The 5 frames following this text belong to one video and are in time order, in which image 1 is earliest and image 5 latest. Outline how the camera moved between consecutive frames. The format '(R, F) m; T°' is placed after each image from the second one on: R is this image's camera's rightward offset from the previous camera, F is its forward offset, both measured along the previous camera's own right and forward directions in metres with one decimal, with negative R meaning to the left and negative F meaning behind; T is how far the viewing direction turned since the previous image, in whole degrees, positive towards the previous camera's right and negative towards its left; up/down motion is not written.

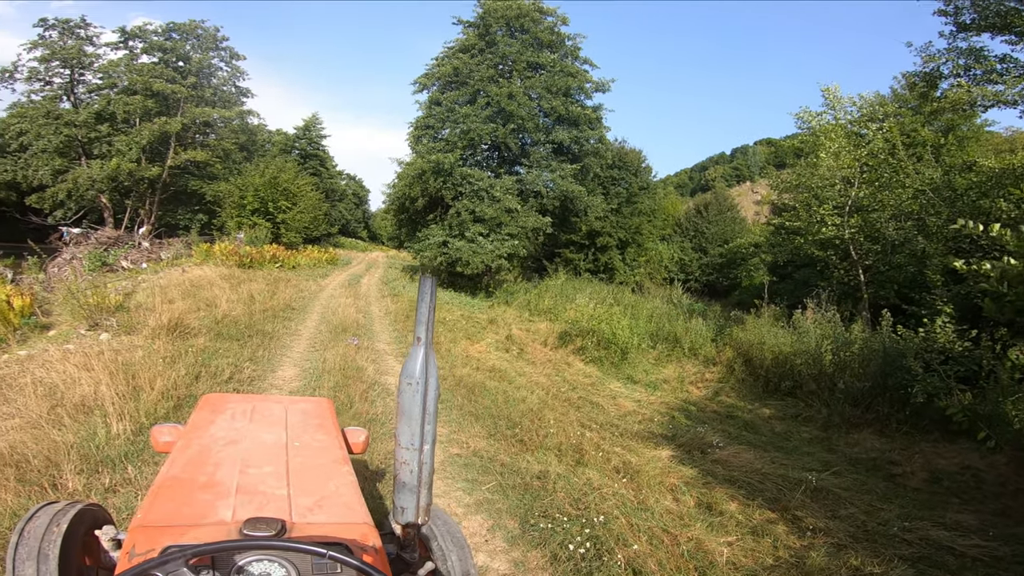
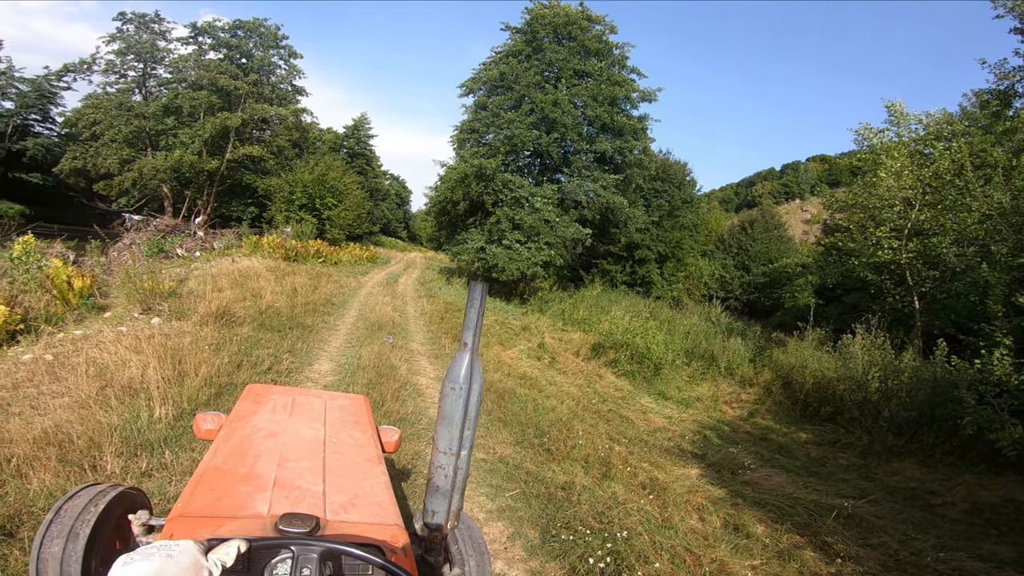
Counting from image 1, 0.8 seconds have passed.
(0.0, 0.0) m; -4°
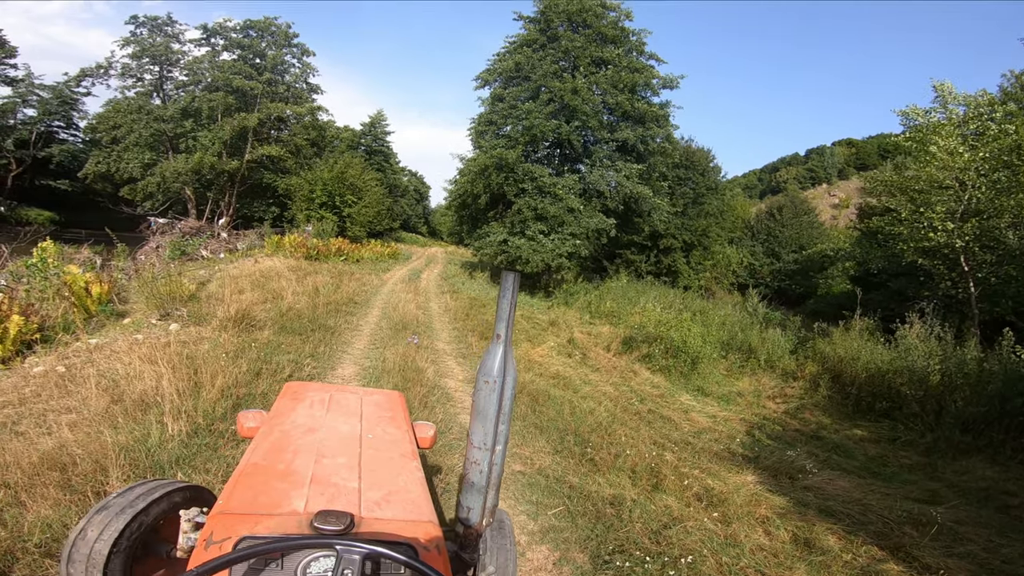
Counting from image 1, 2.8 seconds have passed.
(-0.1, +0.4) m; -2°
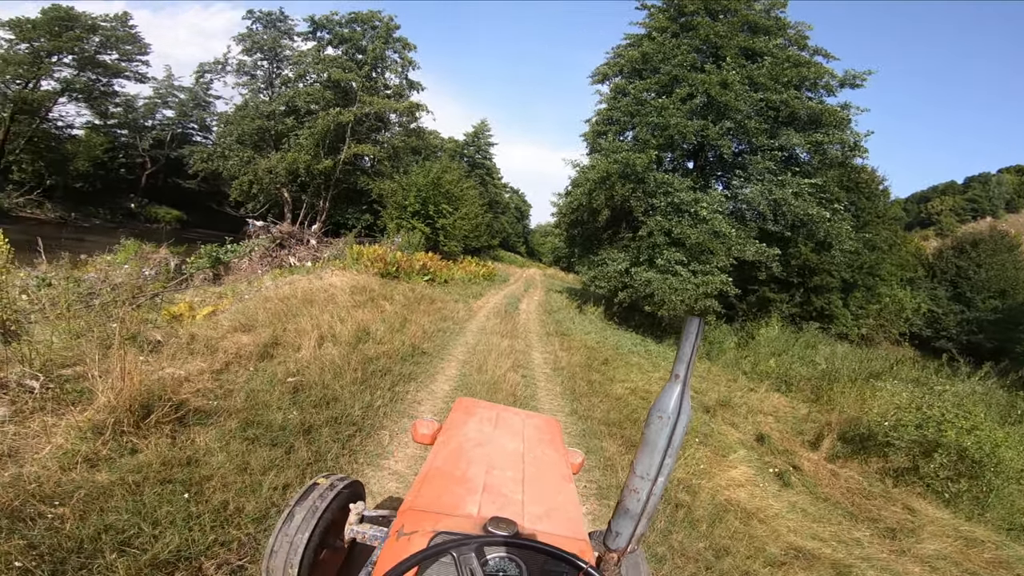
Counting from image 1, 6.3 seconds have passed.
(-0.8, +3.6) m; -10°
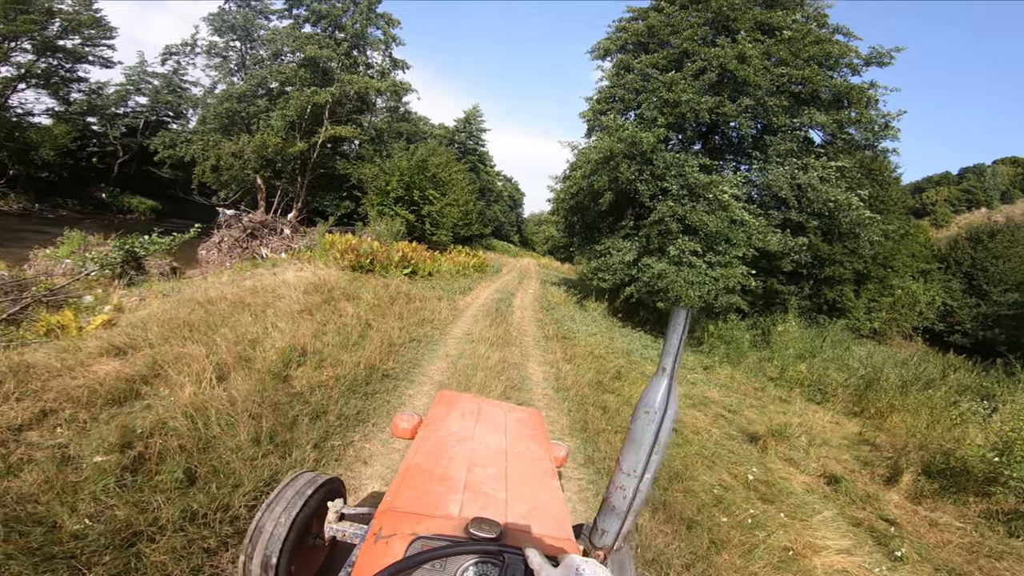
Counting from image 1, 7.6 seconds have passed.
(0.0, +1.6) m; +1°
